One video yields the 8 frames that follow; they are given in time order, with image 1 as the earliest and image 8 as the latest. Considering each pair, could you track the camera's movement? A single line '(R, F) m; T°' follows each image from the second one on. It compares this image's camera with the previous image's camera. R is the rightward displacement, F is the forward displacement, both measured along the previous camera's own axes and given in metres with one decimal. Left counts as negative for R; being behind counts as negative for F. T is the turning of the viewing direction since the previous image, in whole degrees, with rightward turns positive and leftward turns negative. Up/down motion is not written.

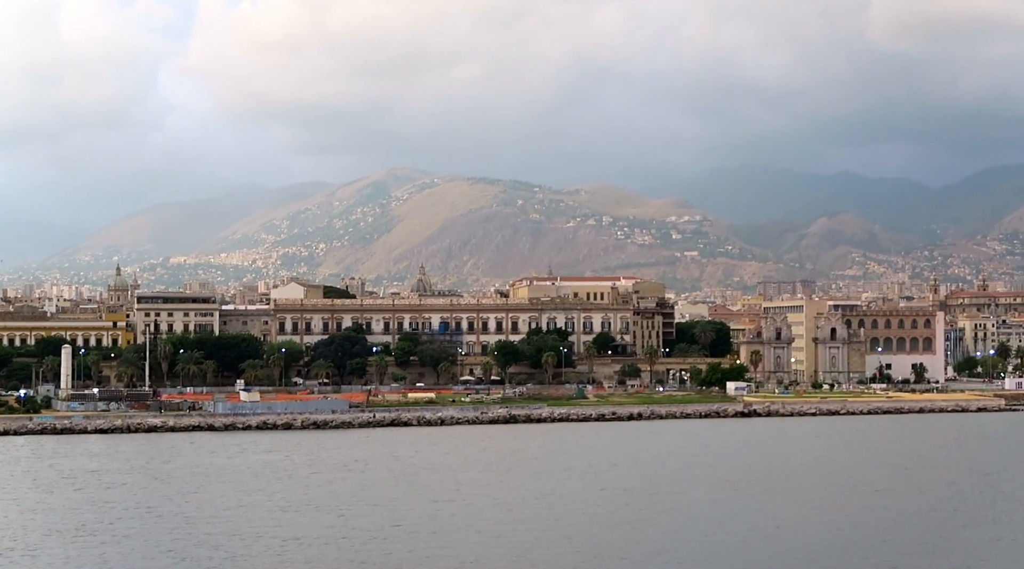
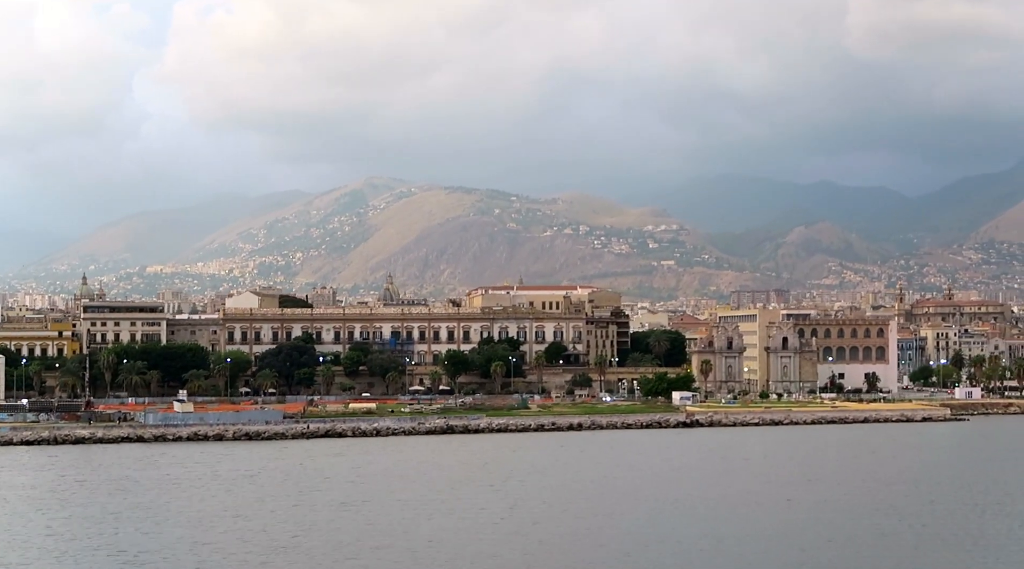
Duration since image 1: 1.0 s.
(+2.7, +0.9) m; +1°
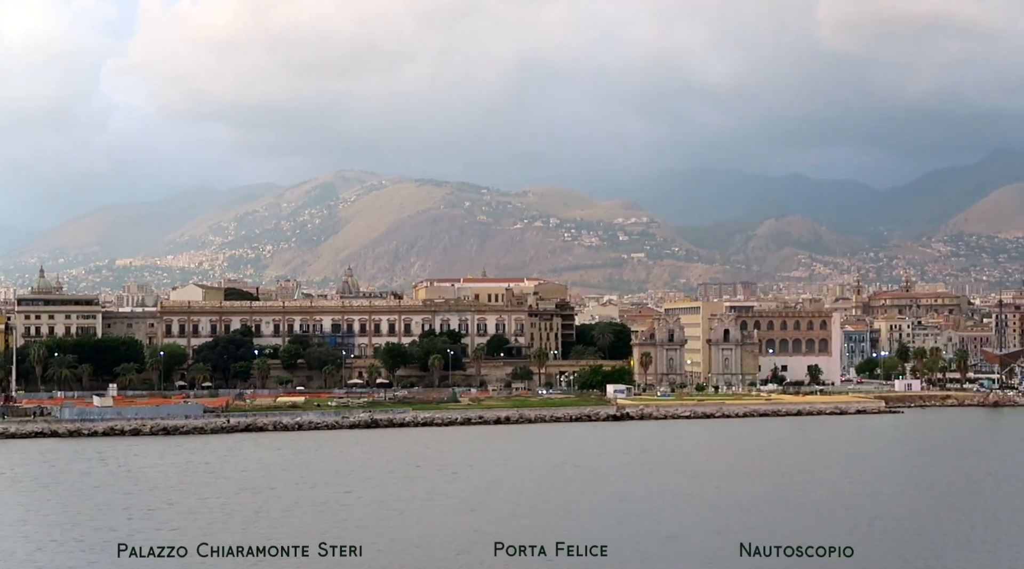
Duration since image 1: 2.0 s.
(+3.1, +1.0) m; +1°
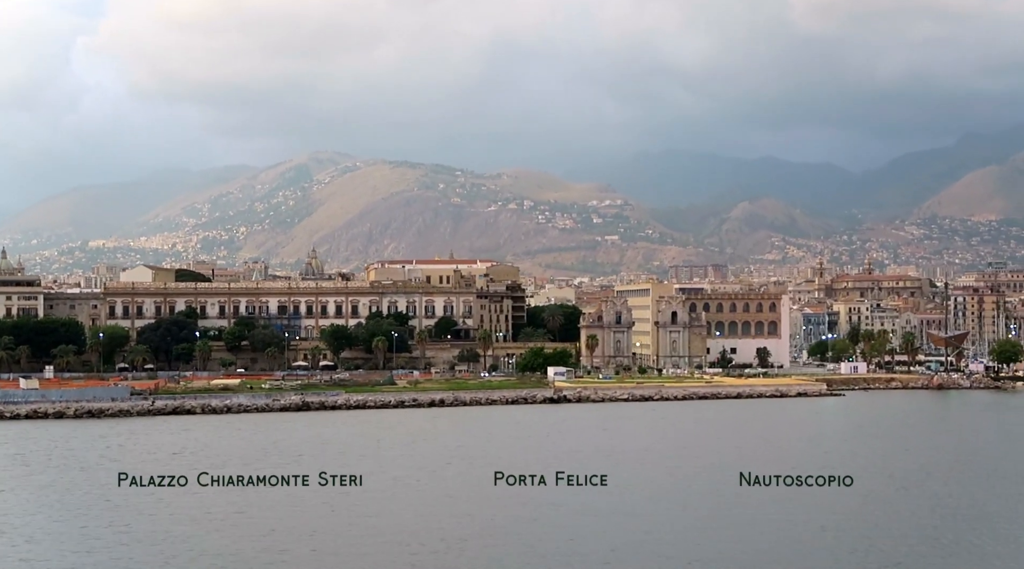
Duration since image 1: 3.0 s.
(+2.7, +0.9) m; +1°
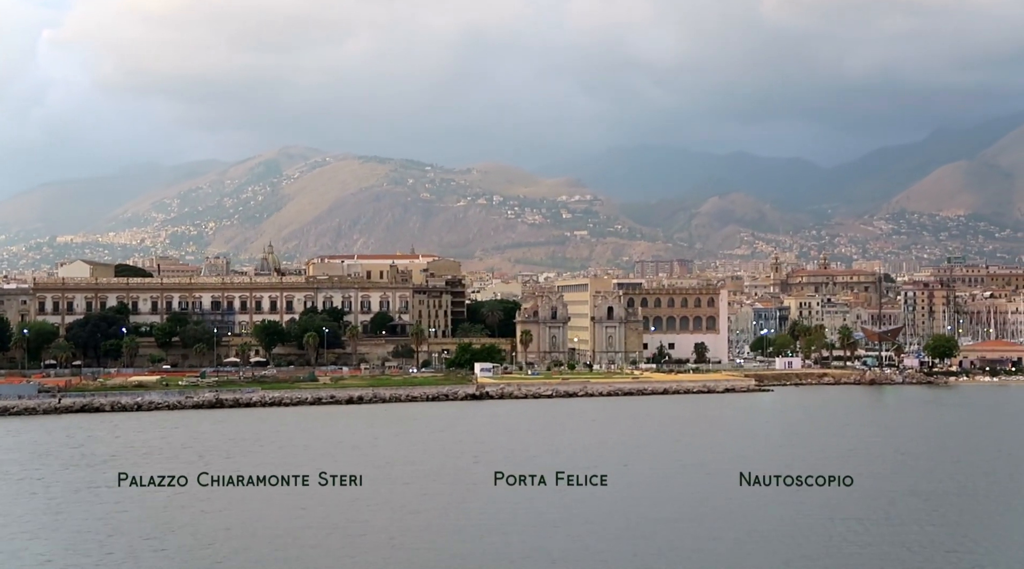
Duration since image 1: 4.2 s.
(+3.4, +1.1) m; +1°
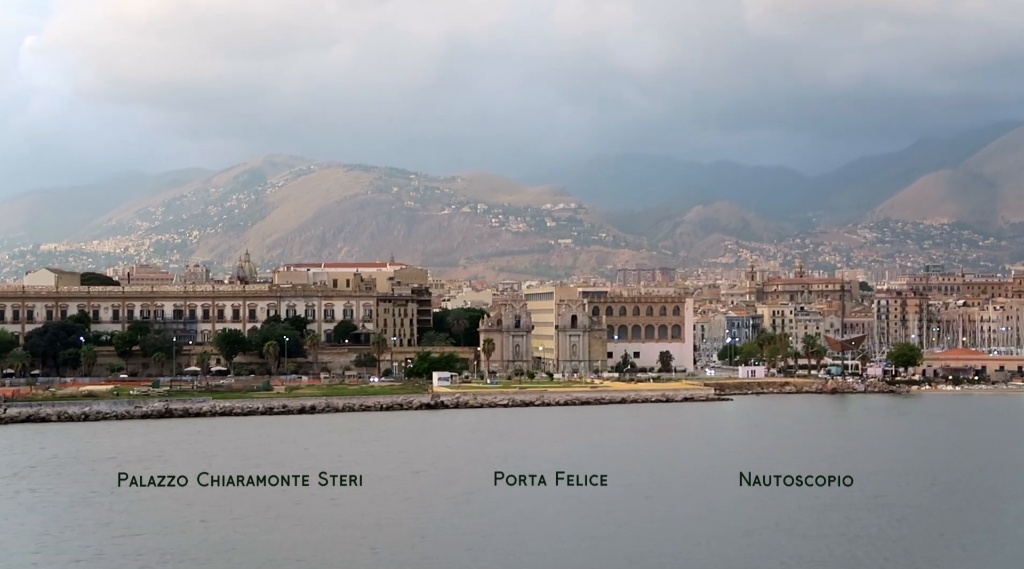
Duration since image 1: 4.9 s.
(+2.1, +0.7) m; 0°
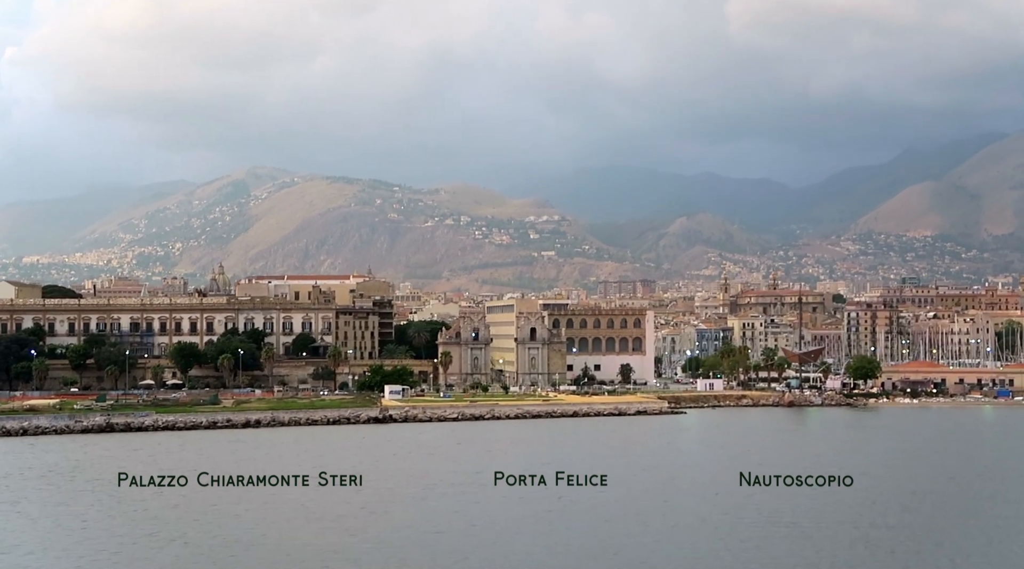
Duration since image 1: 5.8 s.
(+2.4, +0.8) m; 0°
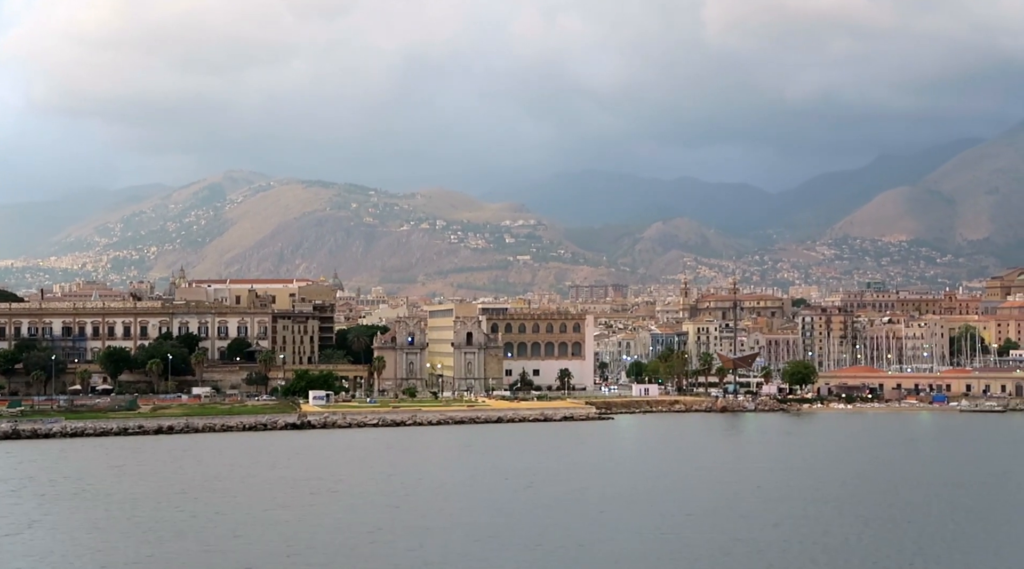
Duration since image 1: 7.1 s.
(+3.8, +1.2) m; +1°
